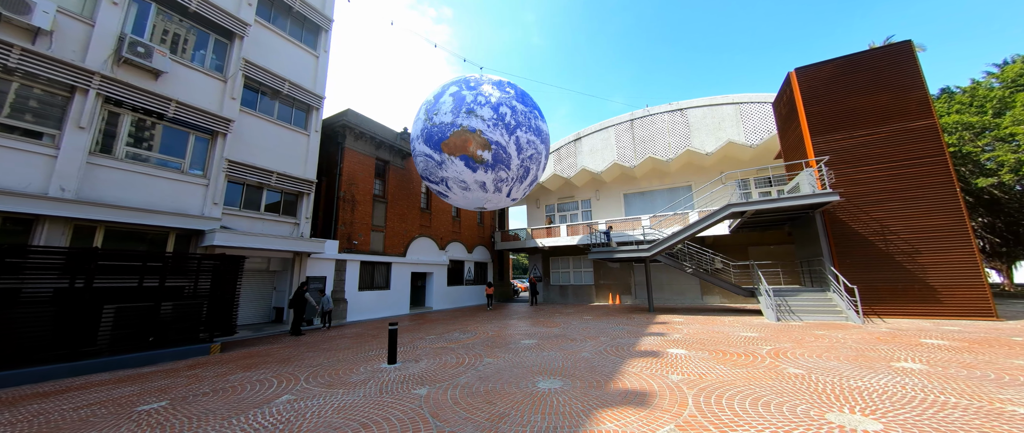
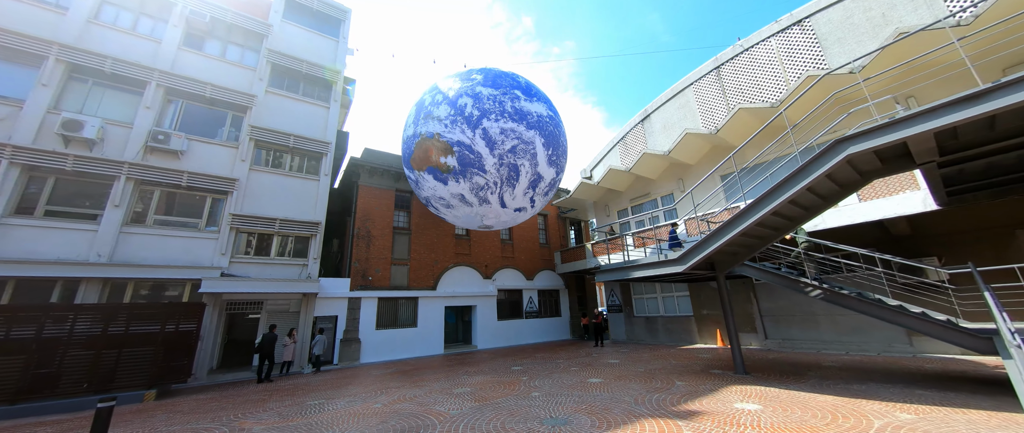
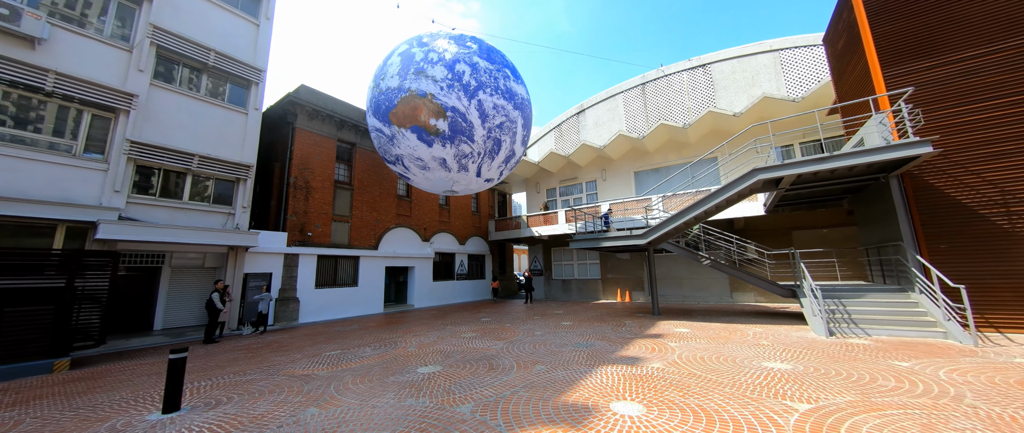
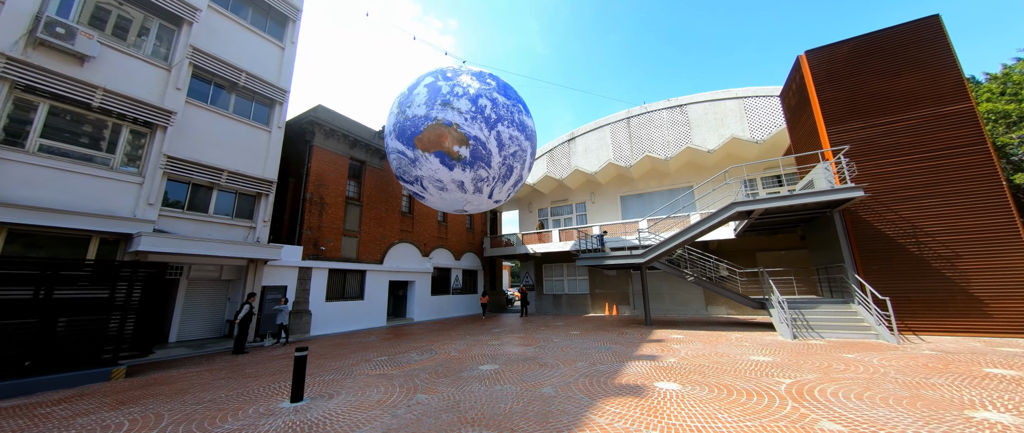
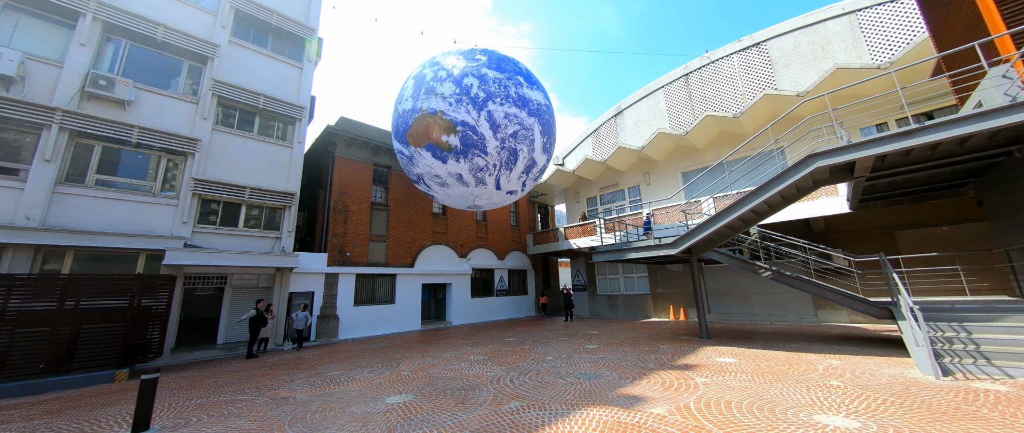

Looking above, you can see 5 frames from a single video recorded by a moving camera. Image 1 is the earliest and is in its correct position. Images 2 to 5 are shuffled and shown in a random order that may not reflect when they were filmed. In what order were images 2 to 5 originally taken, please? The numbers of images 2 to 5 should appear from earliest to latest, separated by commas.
4, 3, 5, 2
